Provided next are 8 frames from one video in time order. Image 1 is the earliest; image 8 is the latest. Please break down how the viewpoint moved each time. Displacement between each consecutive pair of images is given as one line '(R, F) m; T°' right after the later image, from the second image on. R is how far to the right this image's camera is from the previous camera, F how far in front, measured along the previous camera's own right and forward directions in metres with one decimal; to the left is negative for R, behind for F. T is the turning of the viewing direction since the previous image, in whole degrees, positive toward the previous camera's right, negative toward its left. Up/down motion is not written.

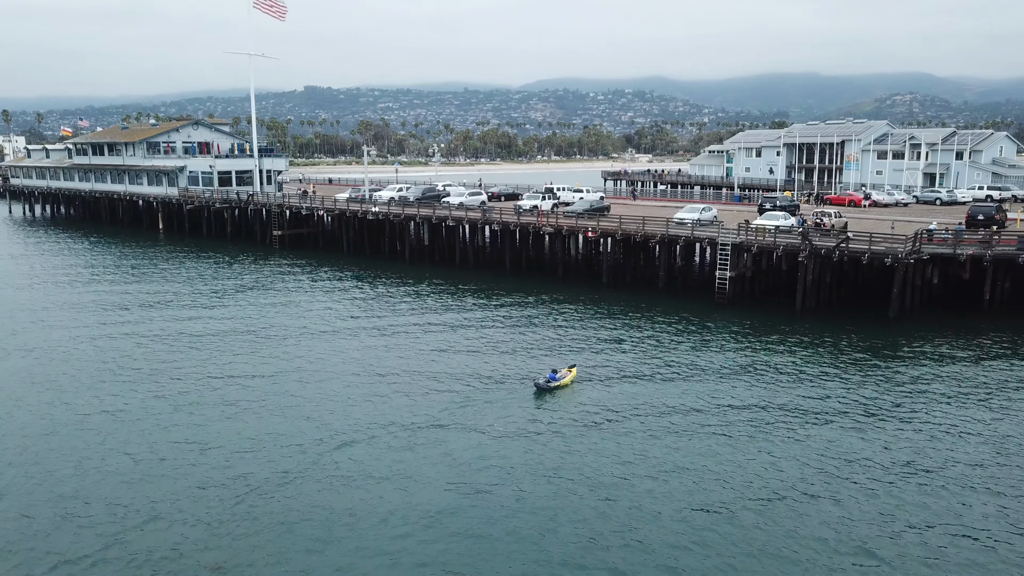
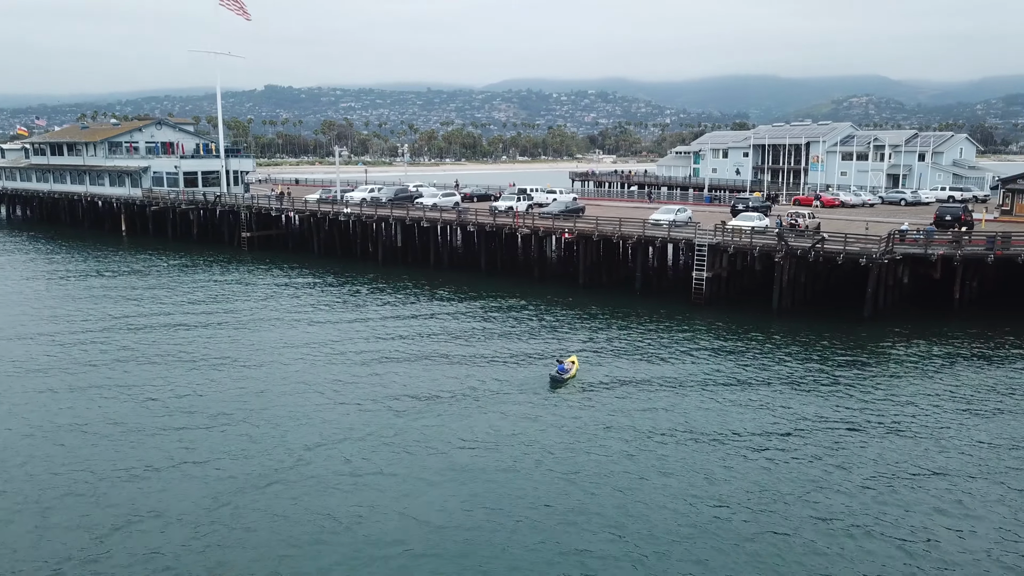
(-0.7, +0.2) m; +2°
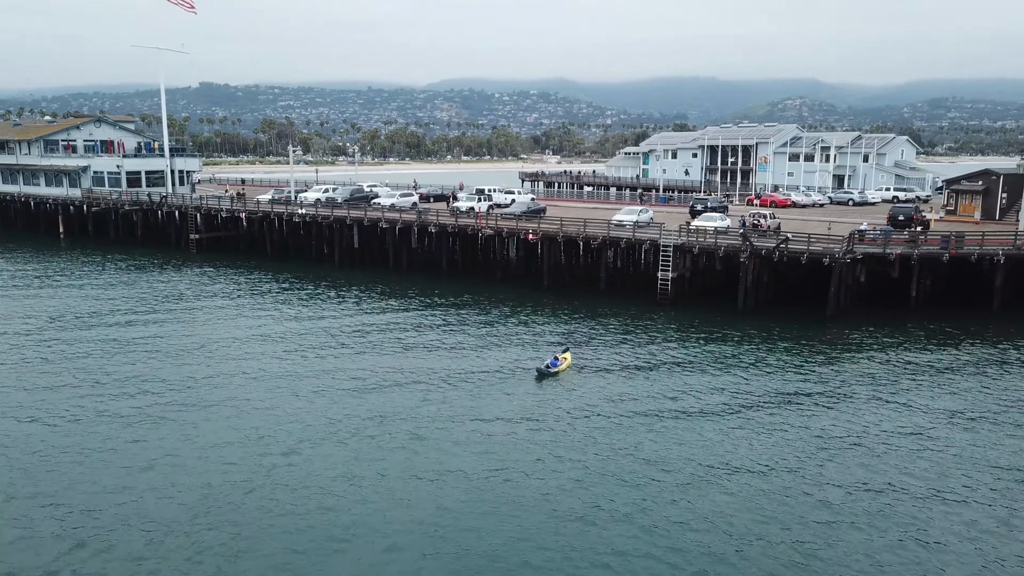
(-1.1, +0.5) m; +4°
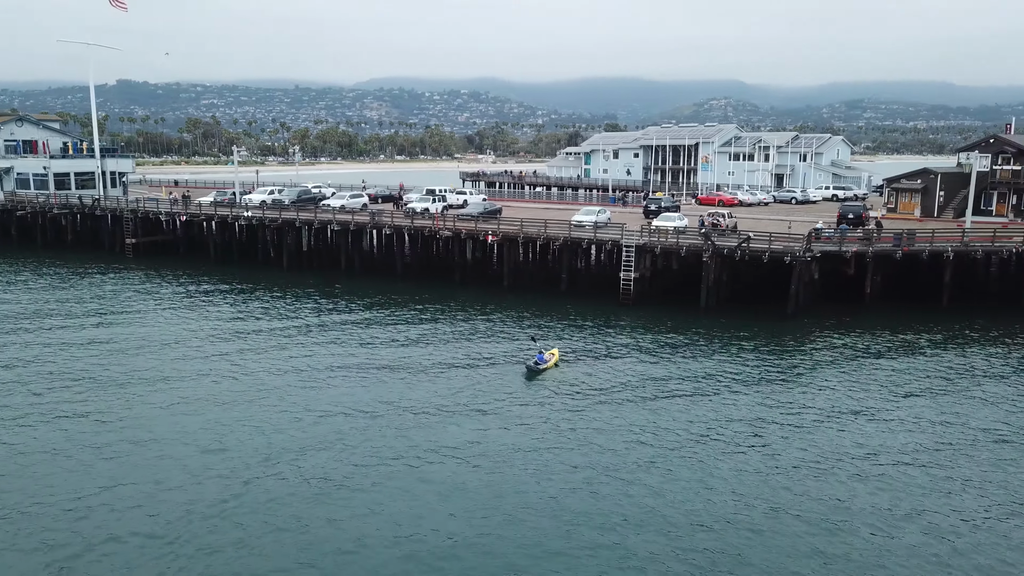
(-1.5, +0.7) m; +5°
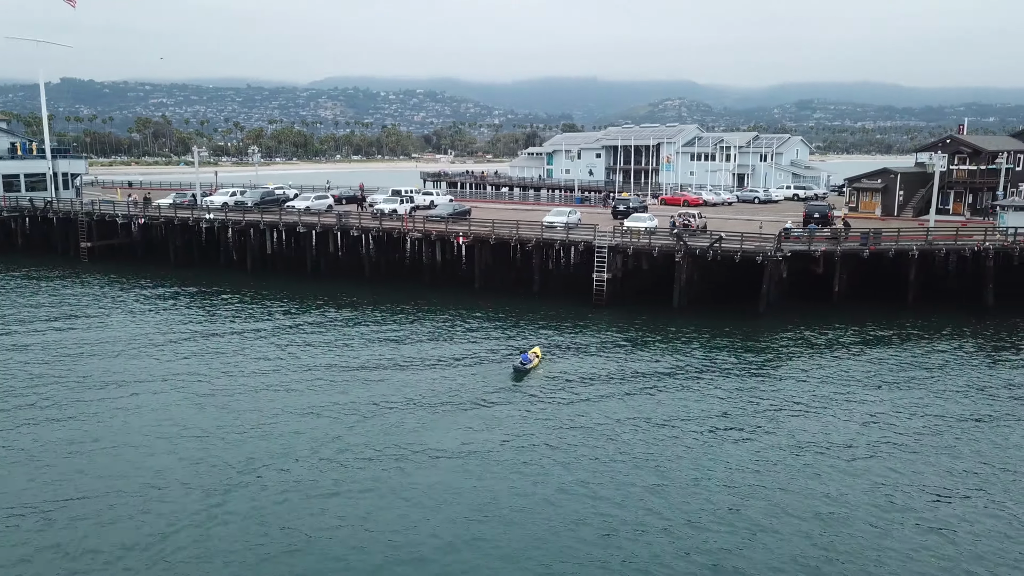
(-0.8, +0.4) m; +3°
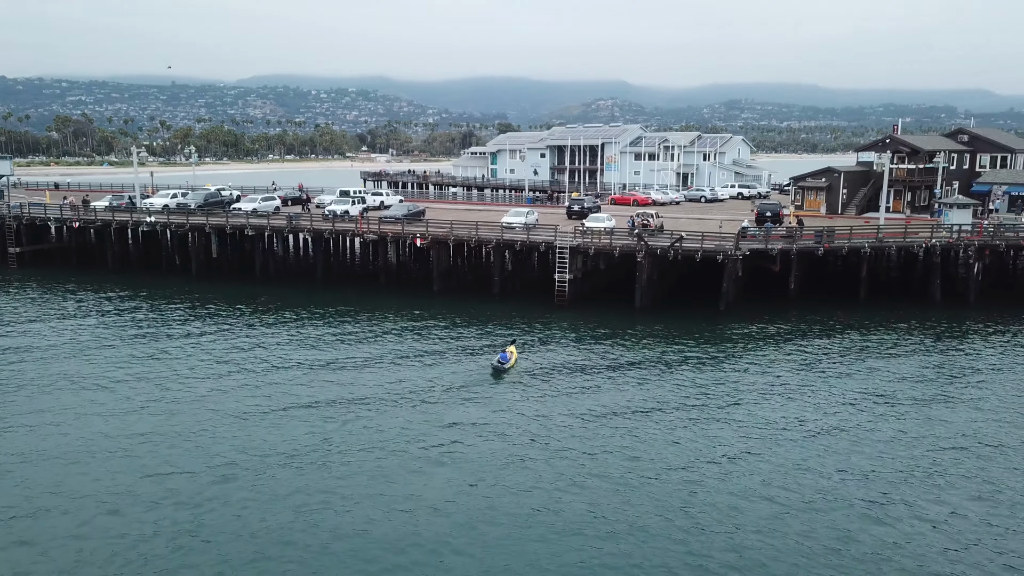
(-1.2, +0.6) m; +4°
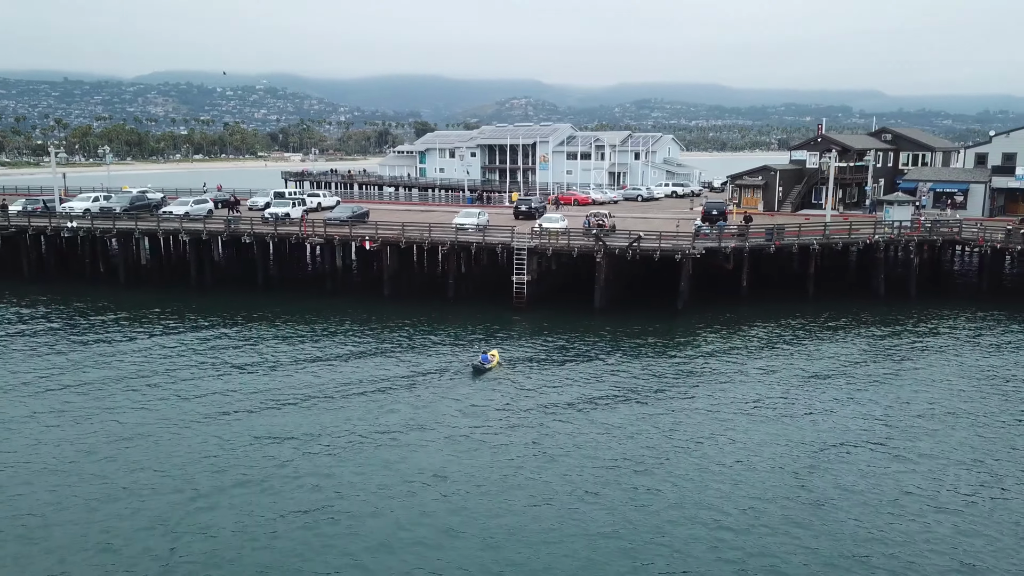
(-2.0, +1.0) m; +6°
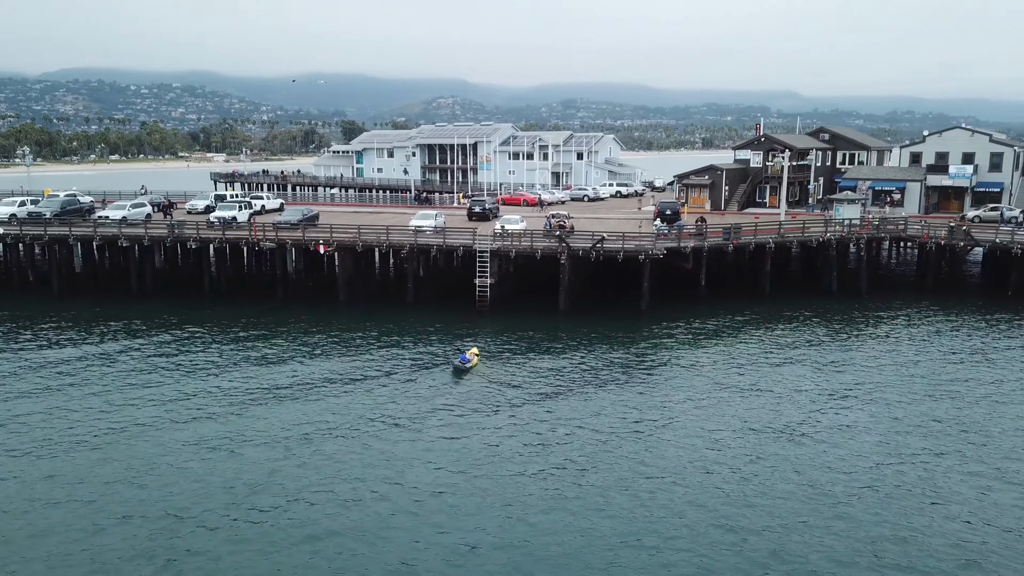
(-1.6, +0.7) m; +5°
